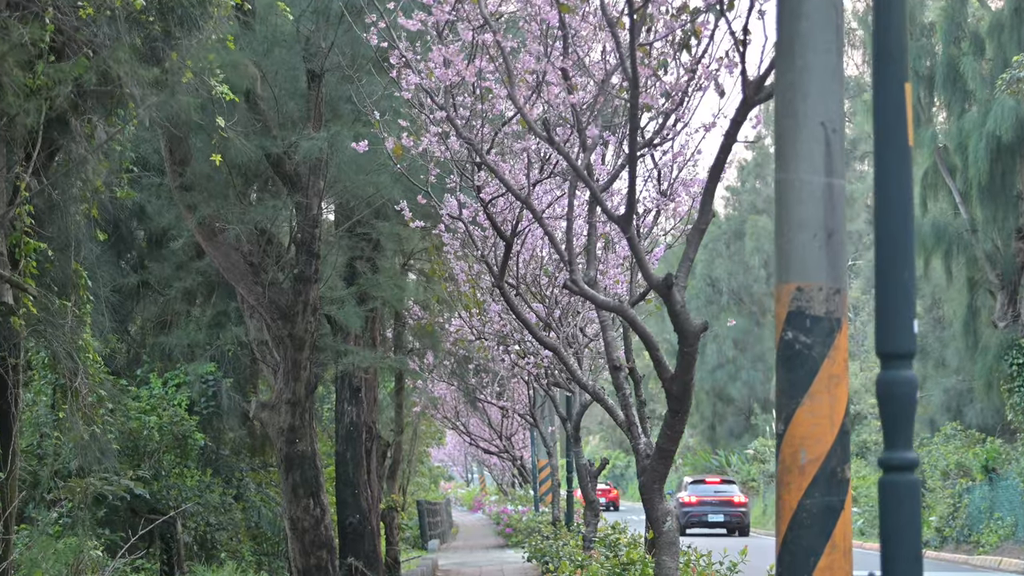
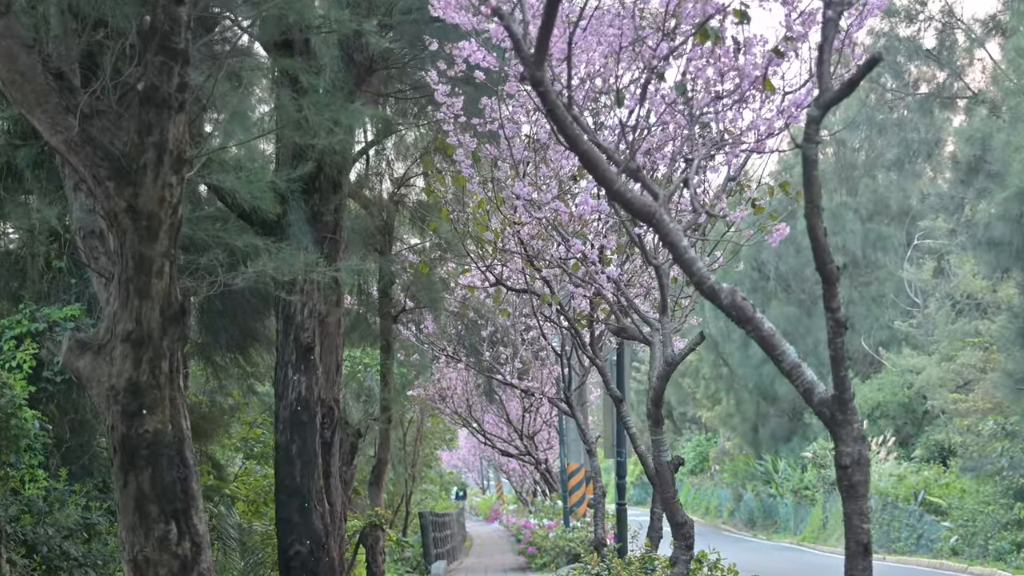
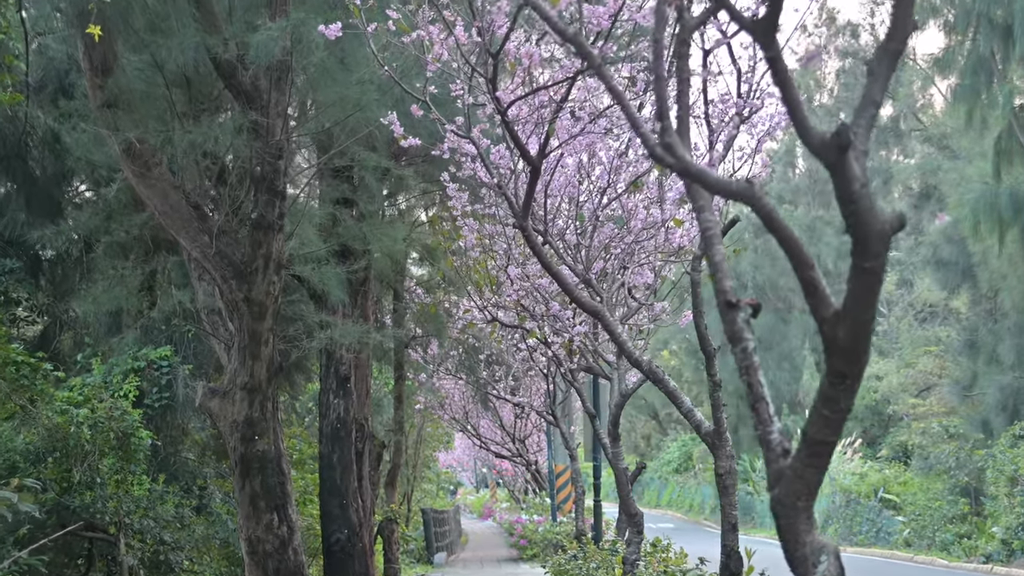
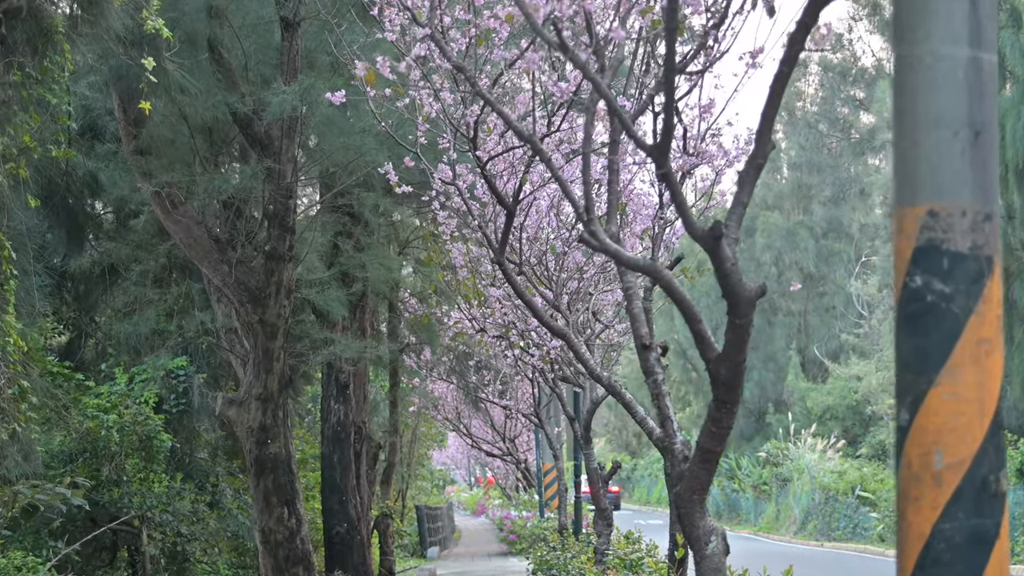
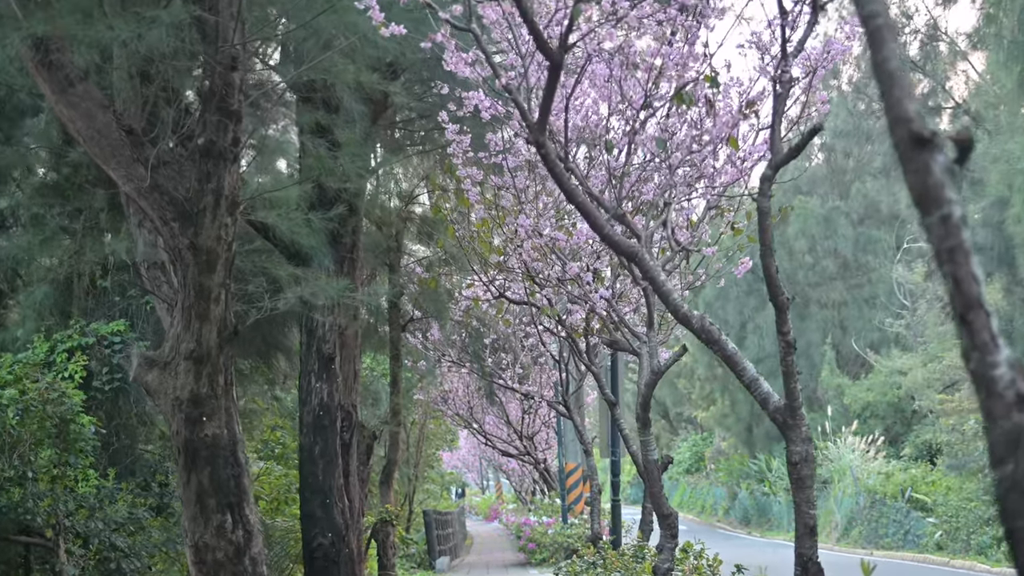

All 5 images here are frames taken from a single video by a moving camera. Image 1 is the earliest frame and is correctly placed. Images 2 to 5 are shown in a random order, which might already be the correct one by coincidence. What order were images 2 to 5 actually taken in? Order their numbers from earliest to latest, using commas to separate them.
4, 3, 5, 2
